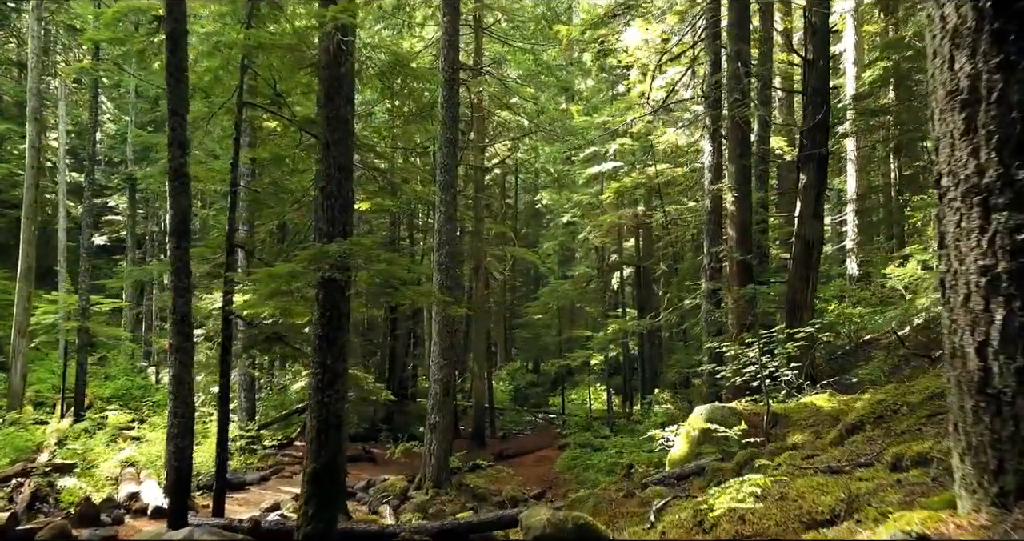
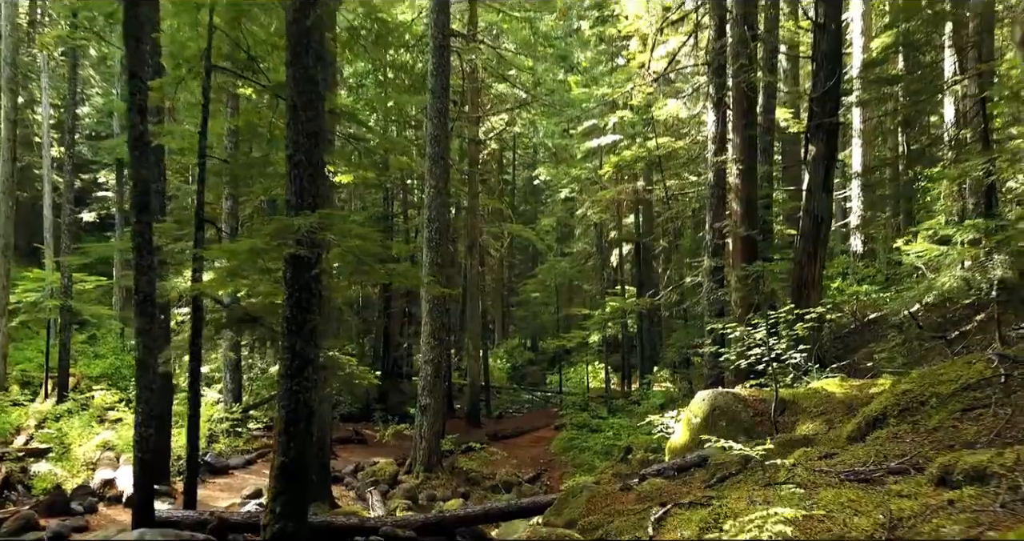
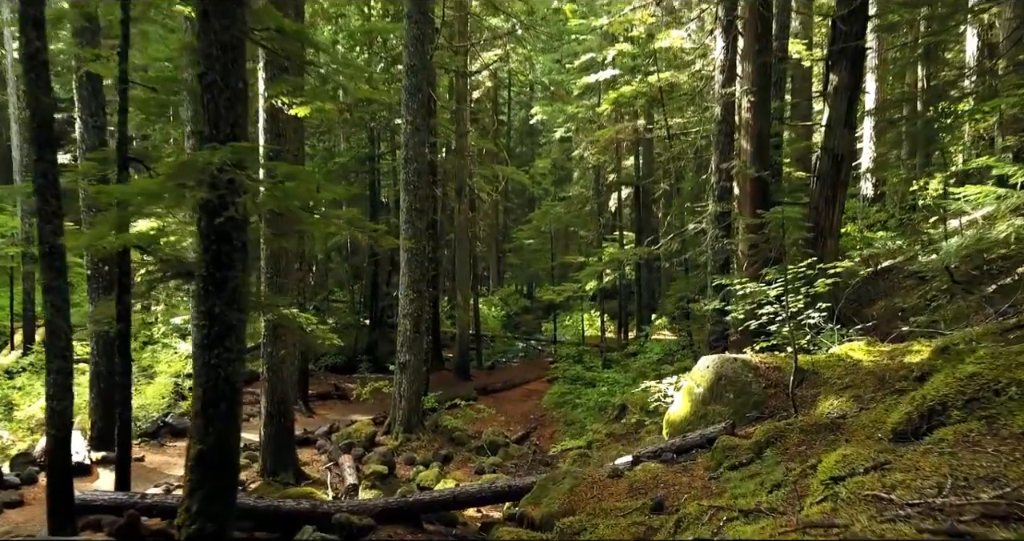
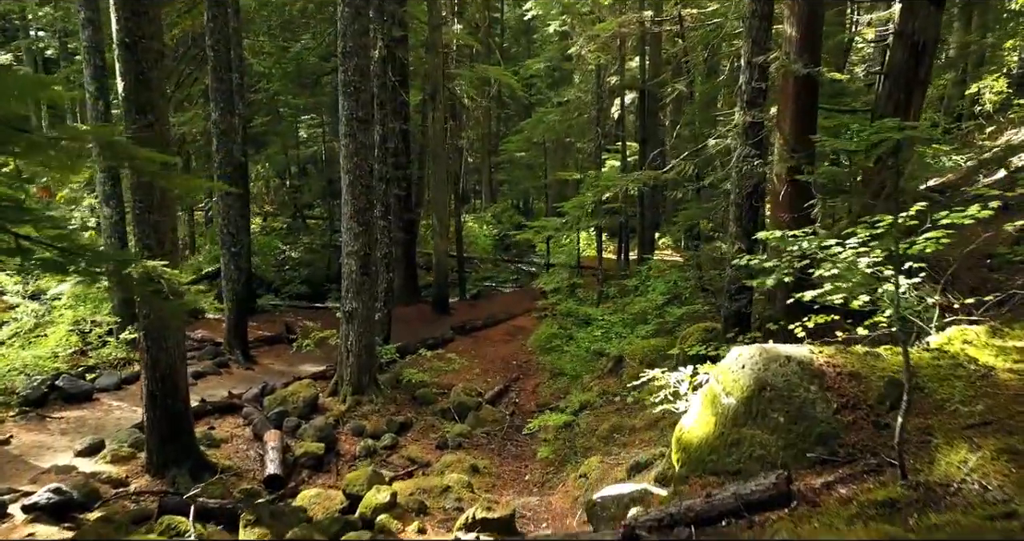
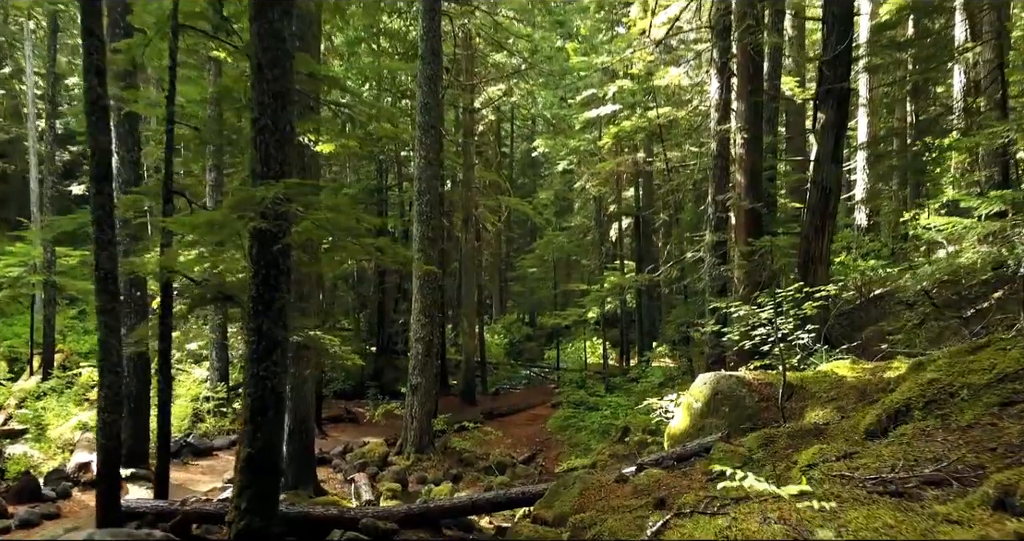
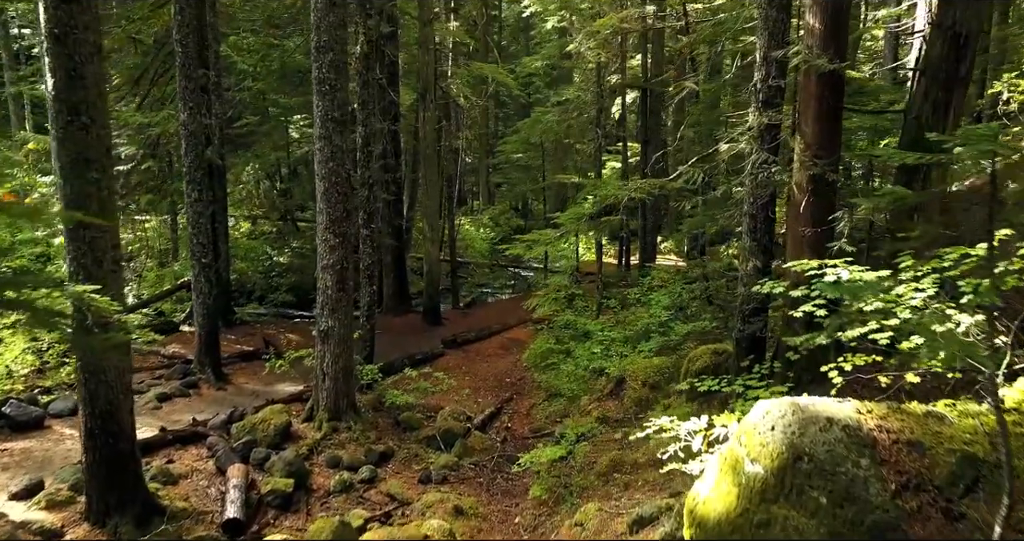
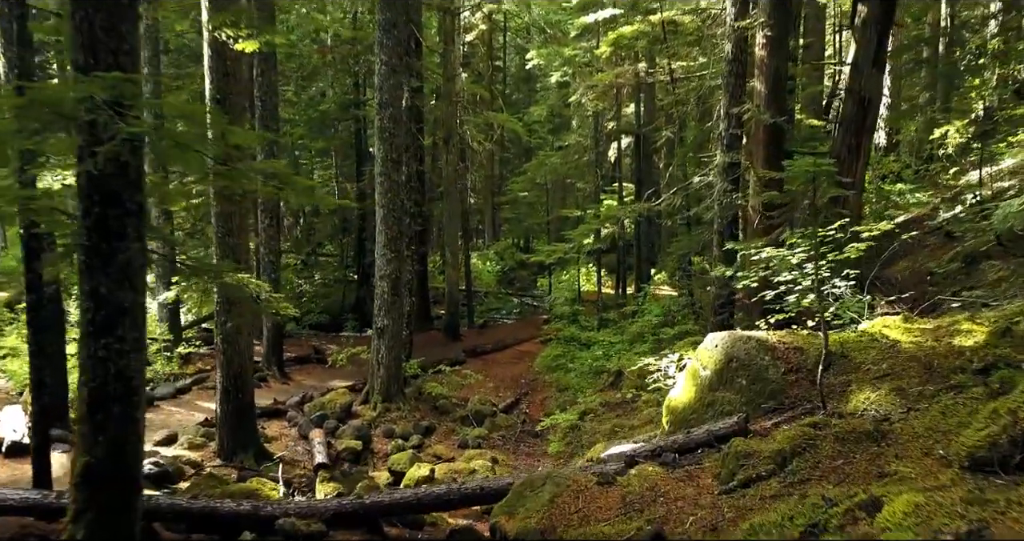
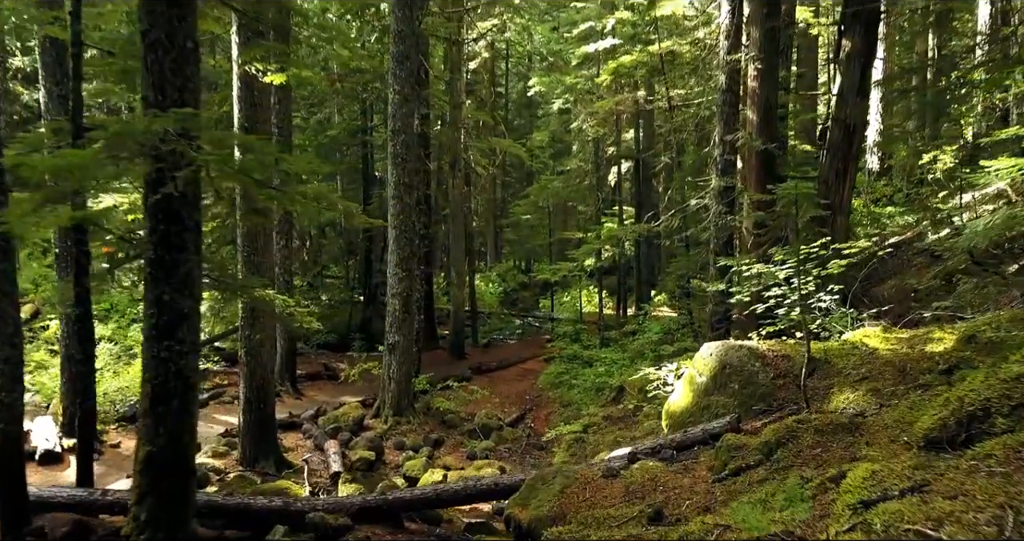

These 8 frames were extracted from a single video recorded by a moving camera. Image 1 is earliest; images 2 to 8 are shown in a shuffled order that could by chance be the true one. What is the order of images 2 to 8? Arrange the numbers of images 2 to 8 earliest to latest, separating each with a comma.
2, 5, 3, 8, 7, 4, 6
